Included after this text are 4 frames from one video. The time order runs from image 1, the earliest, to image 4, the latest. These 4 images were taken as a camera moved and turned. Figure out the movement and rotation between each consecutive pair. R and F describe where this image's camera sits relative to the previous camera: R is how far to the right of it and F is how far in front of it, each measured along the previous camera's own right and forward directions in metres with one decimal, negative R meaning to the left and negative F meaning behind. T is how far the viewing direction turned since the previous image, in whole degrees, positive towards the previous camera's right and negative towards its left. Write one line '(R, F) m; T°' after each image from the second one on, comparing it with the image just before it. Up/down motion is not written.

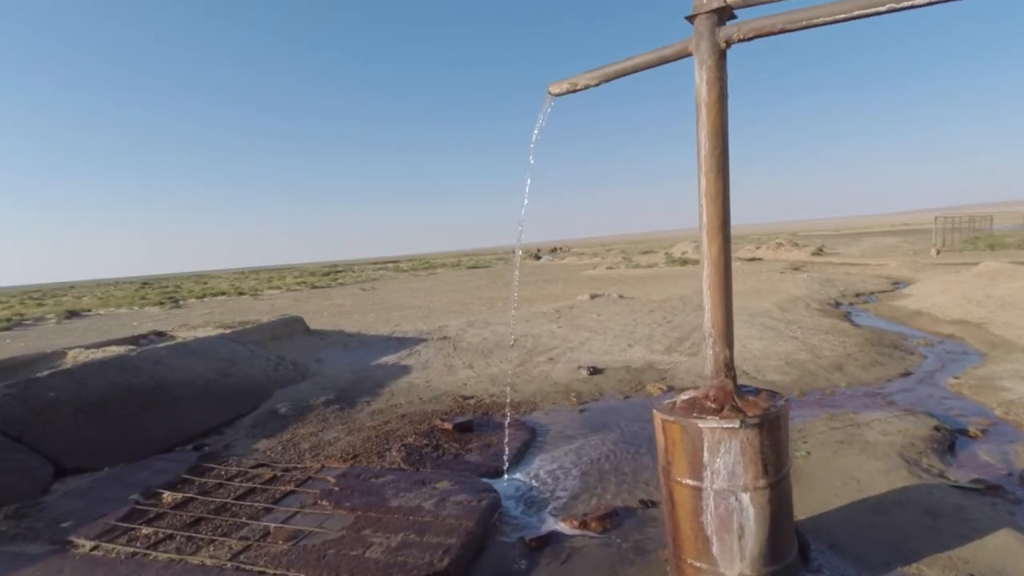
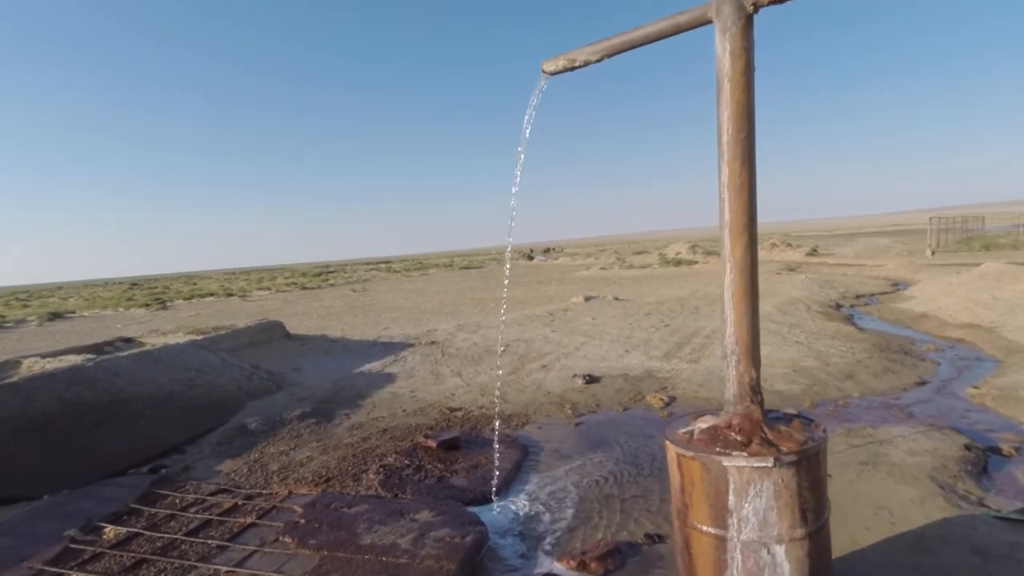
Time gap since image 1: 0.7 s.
(0.0, +0.6) m; +1°
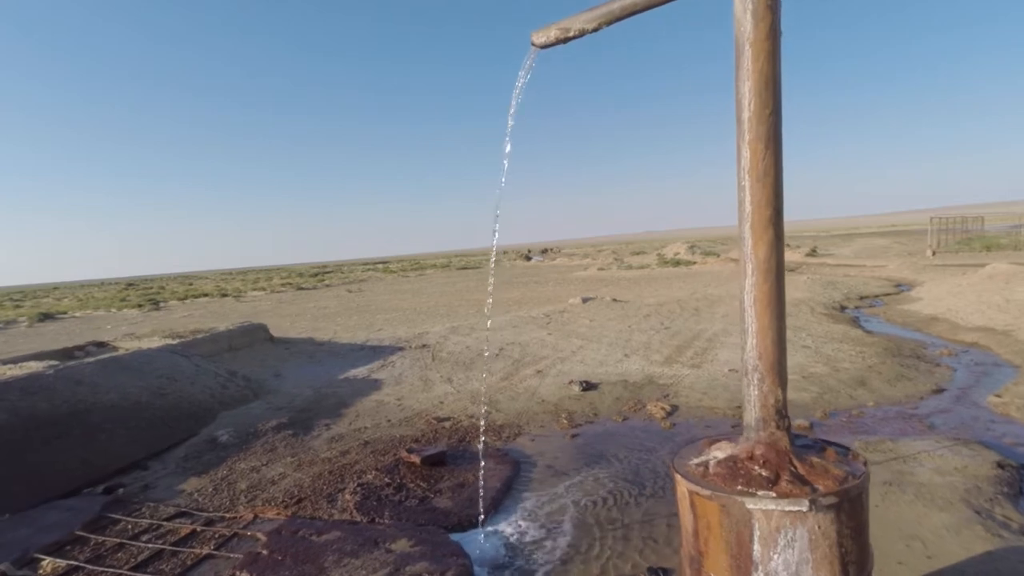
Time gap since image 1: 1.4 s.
(+0.1, +0.5) m; 0°
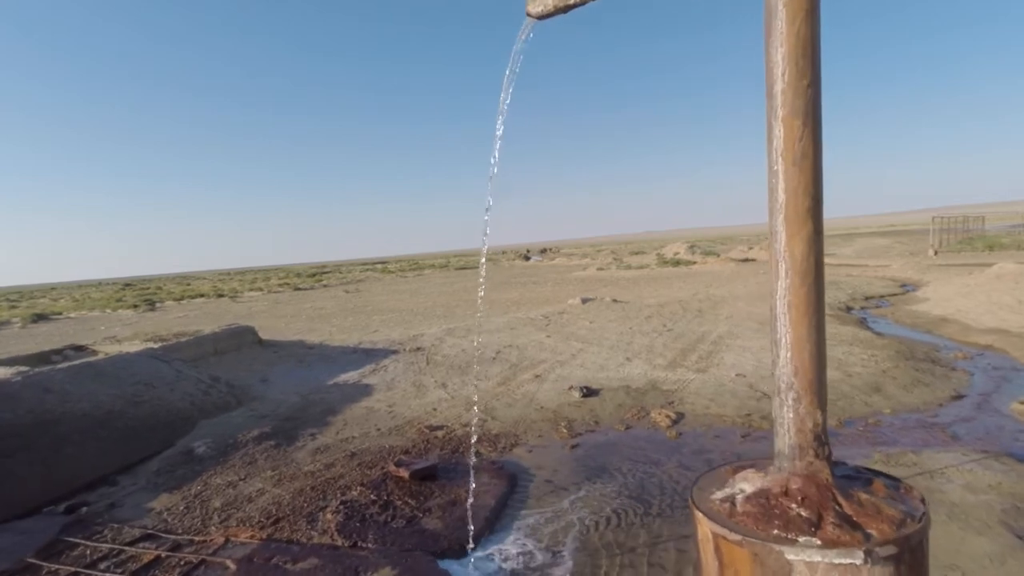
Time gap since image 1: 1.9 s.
(0.0, +0.4) m; 0°
